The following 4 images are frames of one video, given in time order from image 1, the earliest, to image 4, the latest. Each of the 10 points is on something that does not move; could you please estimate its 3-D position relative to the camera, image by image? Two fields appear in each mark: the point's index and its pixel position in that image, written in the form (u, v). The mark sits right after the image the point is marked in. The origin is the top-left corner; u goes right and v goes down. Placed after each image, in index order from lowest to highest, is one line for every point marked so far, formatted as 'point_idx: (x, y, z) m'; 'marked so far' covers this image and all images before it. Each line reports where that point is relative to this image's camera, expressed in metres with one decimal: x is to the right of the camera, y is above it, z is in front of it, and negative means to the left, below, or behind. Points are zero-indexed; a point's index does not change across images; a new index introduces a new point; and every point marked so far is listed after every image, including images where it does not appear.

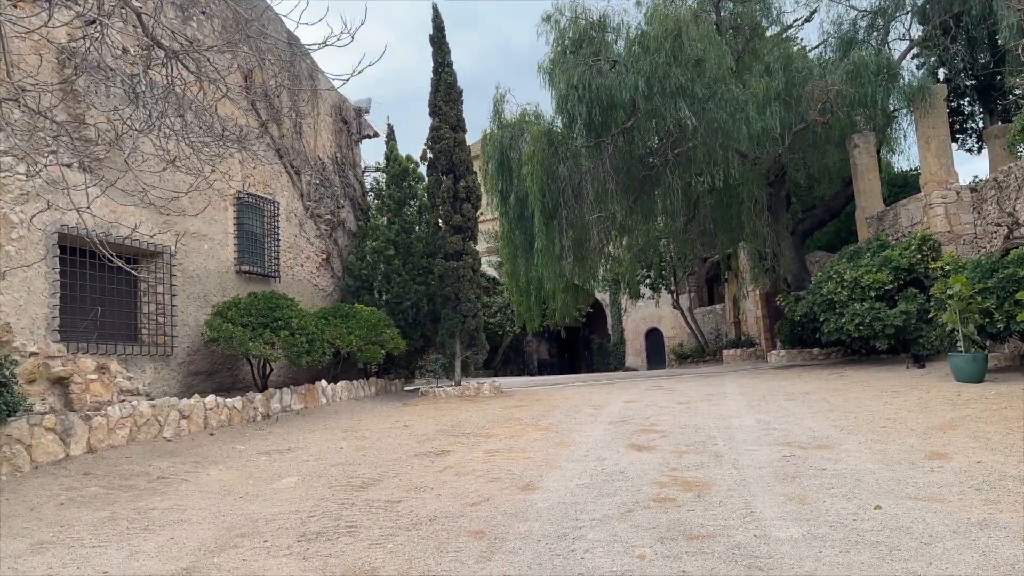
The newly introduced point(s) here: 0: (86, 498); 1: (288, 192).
0: (-2.5, -1.2, +4.8) m
1: (-2.8, +1.2, +10.3) m
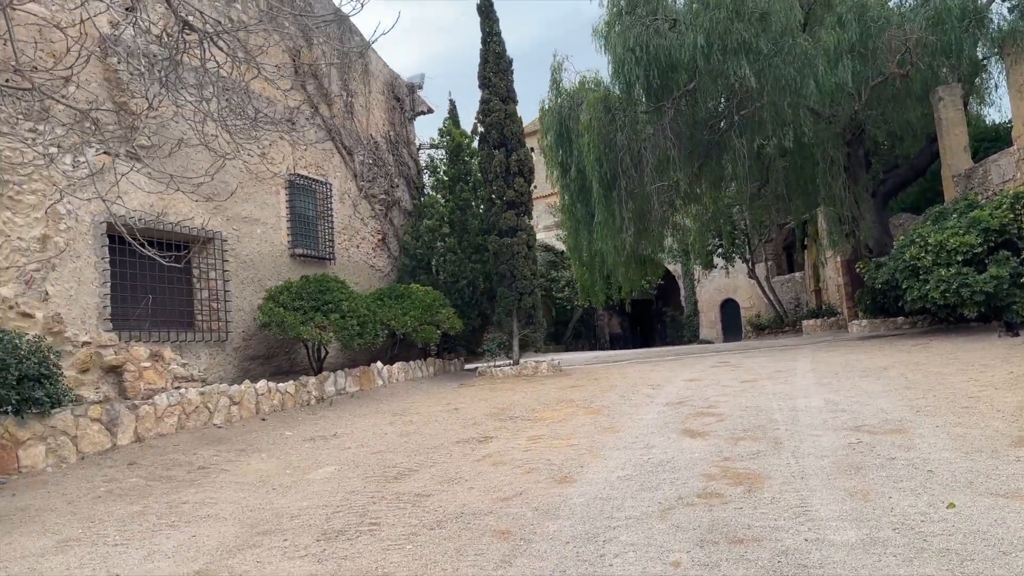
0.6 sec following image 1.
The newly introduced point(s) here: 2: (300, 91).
0: (-2.2, -1.2, +4.7) m
1: (-2.1, +1.4, +10.2) m
2: (-2.5, +2.3, +9.7) m
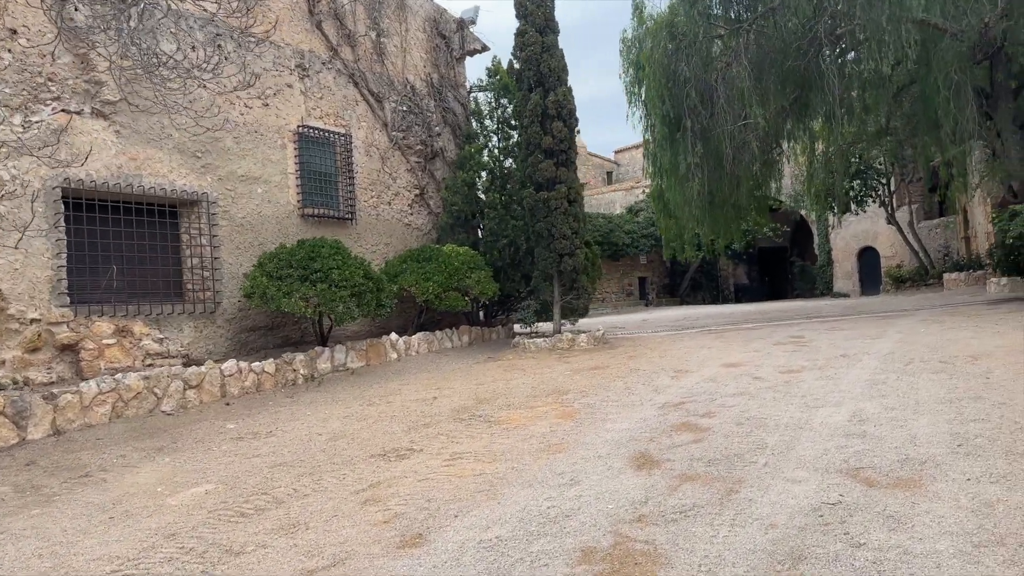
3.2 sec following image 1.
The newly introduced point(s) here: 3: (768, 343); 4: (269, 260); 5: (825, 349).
0: (-2.7, -1.1, +4.2) m
1: (-1.6, +1.9, +9.3) m
2: (-2.1, +2.8, +8.9) m
3: (+2.4, -0.5, +7.6) m
4: (-2.1, +0.2, +7.3) m
5: (+2.6, -0.5, +6.8) m
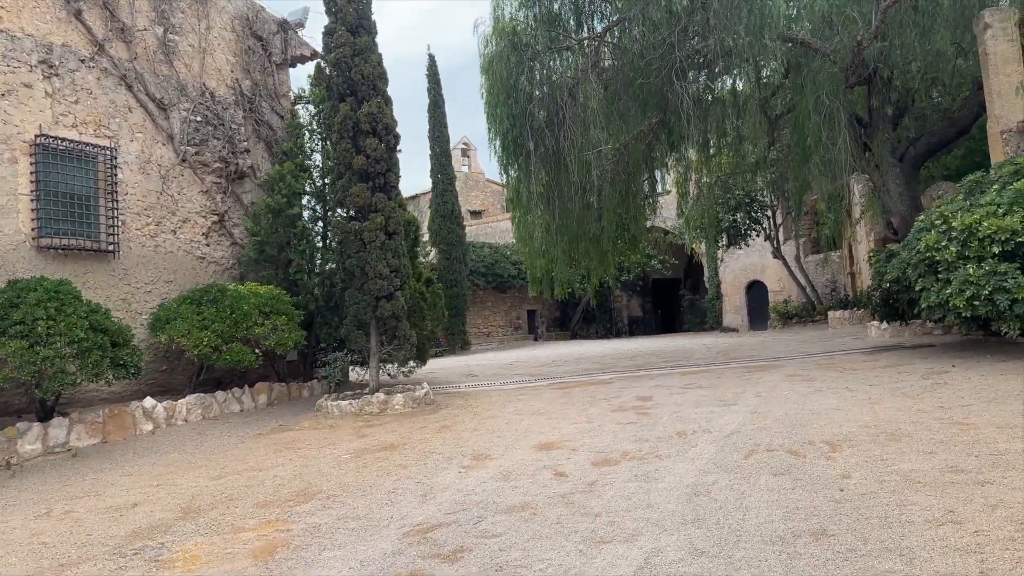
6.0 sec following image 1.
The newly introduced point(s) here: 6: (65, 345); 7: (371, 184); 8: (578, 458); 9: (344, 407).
0: (-4.0, -1.4, +2.3) m
1: (-3.4, +1.4, +7.7) m
2: (-3.9, +2.3, +7.2) m
3: (+0.8, -0.9, +6.3) m
4: (-3.7, -0.1, +5.5) m
5: (+1.1, -0.9, +5.5) m
6: (-3.0, -0.4, +5.6) m
7: (-1.3, +0.9, +7.4) m
8: (+0.4, -1.0, +4.6) m
9: (-1.4, -1.0, +7.0) m
